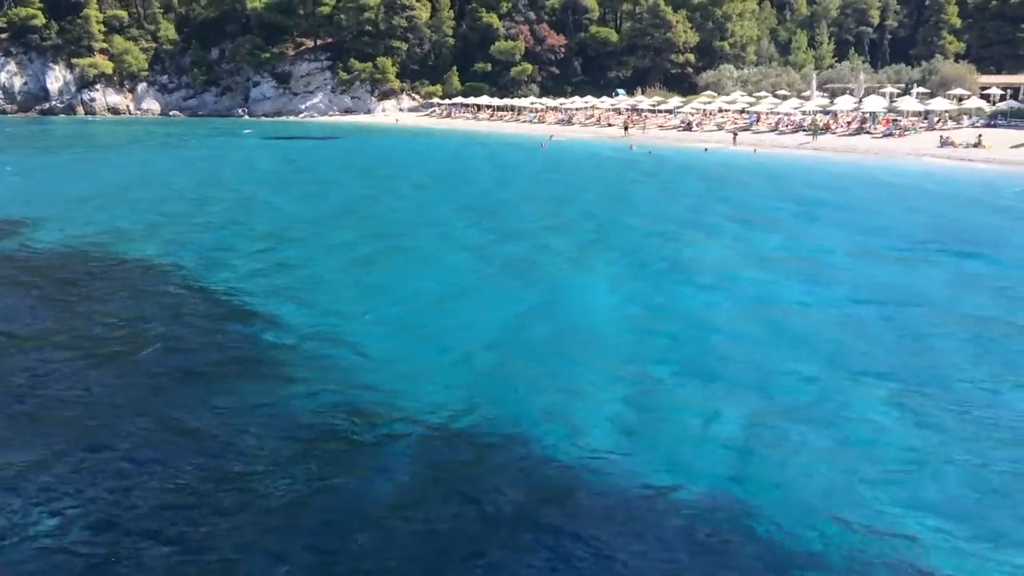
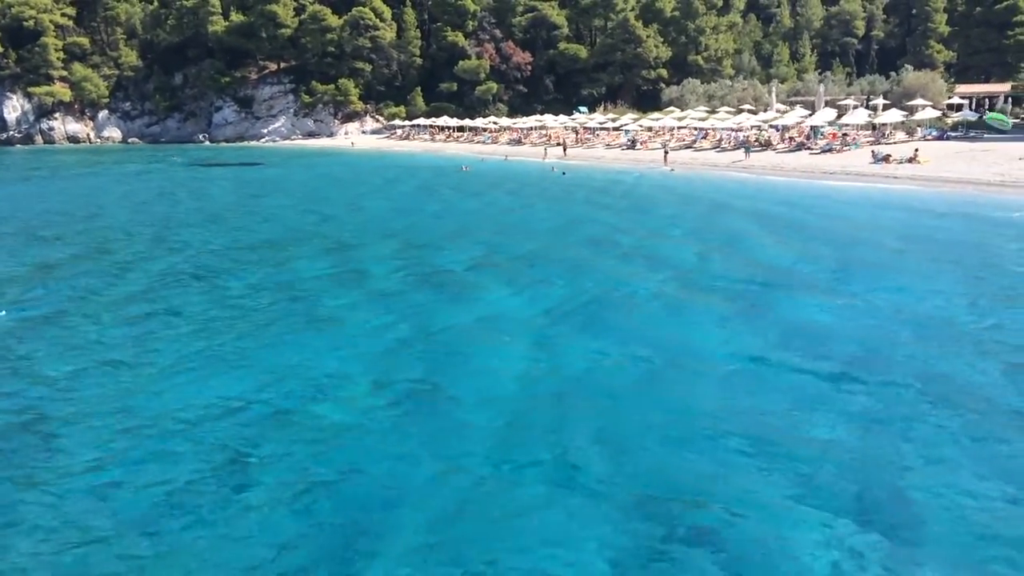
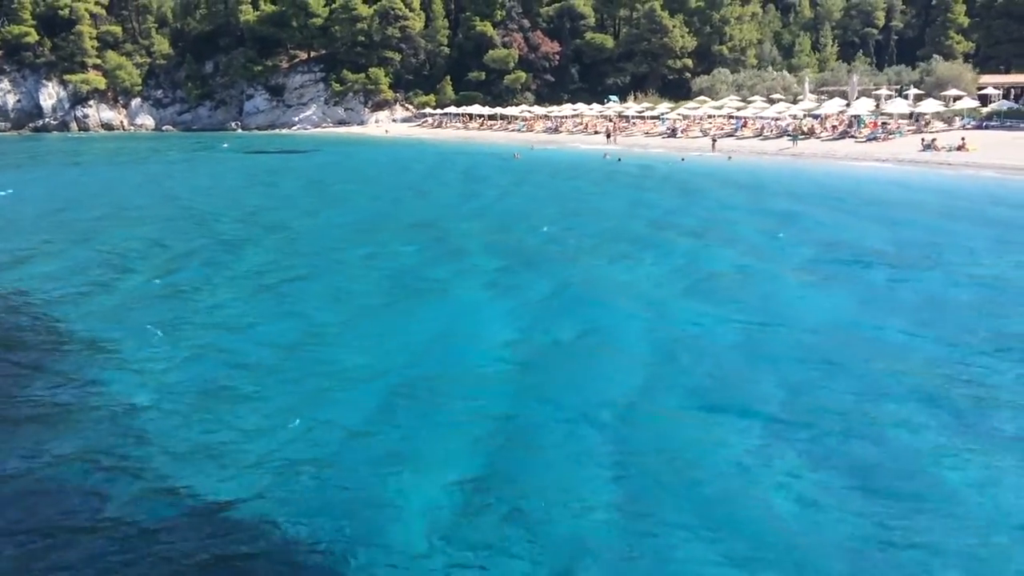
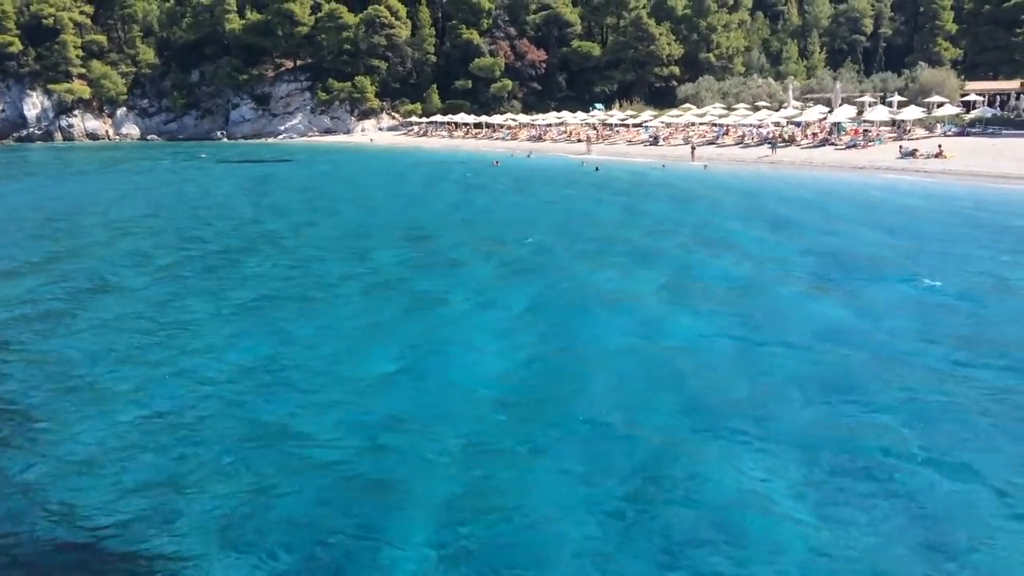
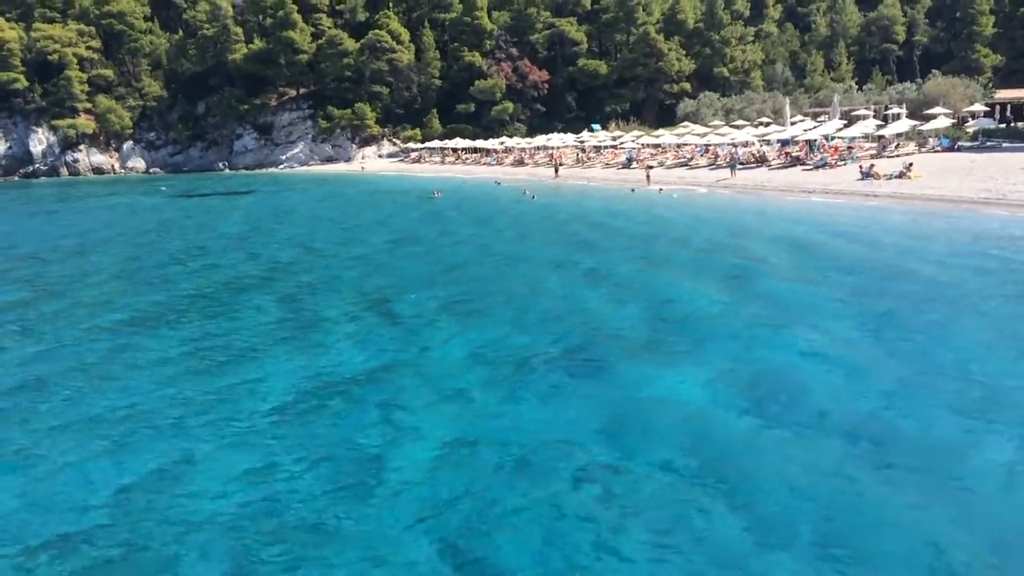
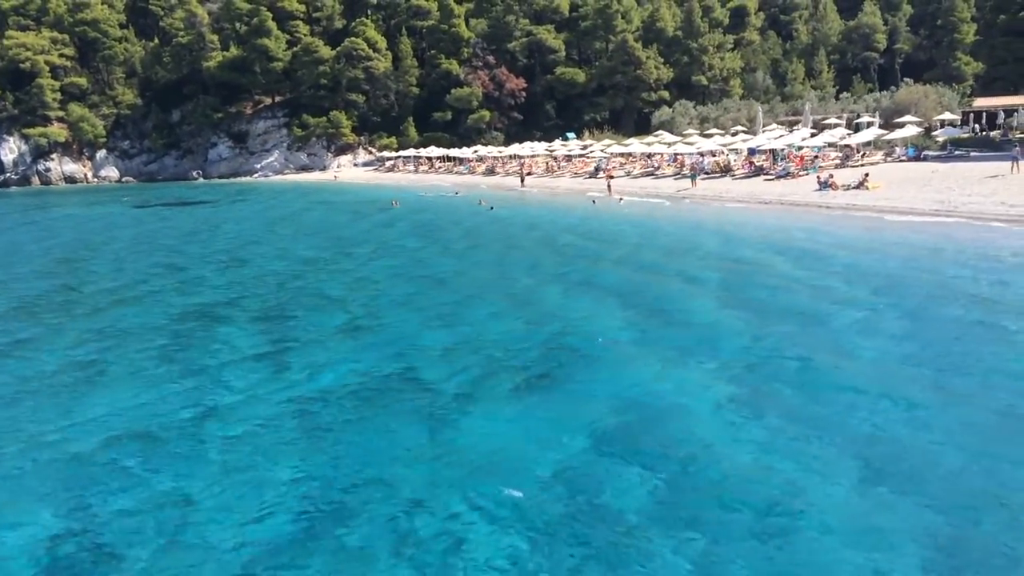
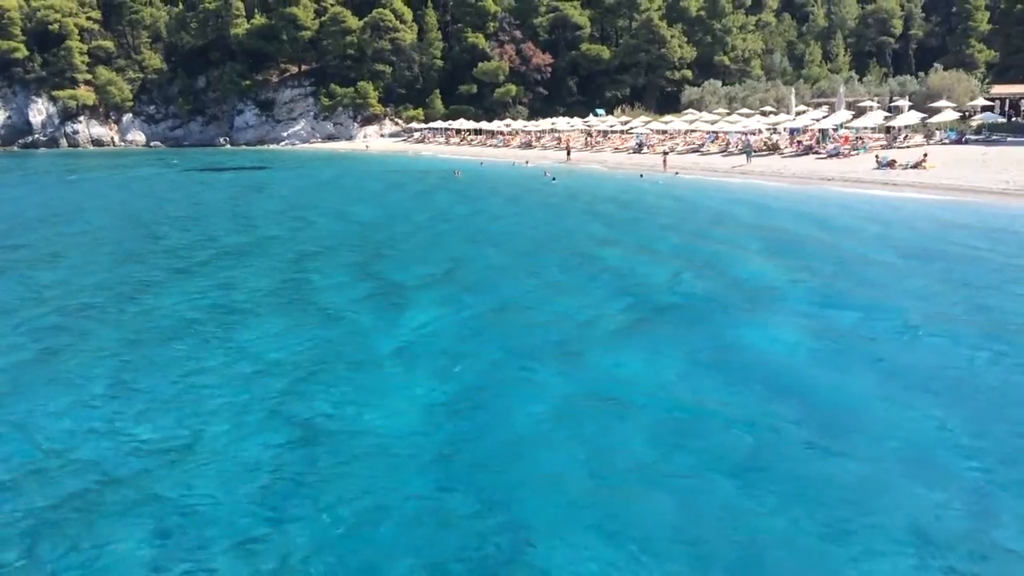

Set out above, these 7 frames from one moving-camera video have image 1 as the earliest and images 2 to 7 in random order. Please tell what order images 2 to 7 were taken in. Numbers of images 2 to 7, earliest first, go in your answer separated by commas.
3, 4, 2, 7, 5, 6
